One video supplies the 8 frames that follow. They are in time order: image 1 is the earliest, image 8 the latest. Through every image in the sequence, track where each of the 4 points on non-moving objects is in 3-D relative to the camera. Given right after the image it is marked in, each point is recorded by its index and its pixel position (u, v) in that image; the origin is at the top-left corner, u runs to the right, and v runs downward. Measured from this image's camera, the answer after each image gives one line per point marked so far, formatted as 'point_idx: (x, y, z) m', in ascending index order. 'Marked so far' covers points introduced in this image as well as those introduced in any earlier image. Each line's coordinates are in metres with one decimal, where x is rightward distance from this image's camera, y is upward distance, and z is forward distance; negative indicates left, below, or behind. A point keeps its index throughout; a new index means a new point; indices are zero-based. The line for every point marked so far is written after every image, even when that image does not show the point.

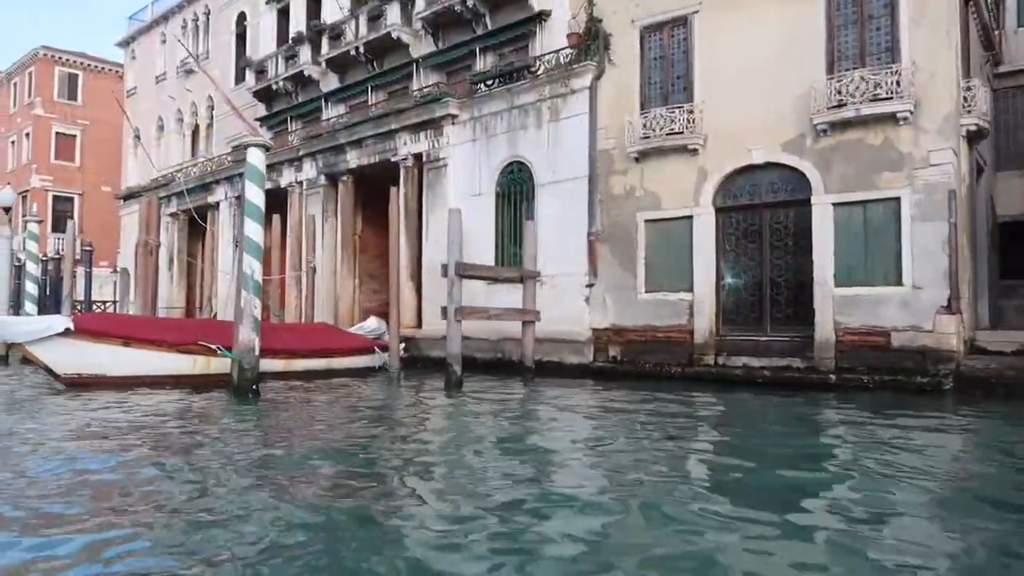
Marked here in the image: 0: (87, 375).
0: (-6.6, -1.4, +12.4) m
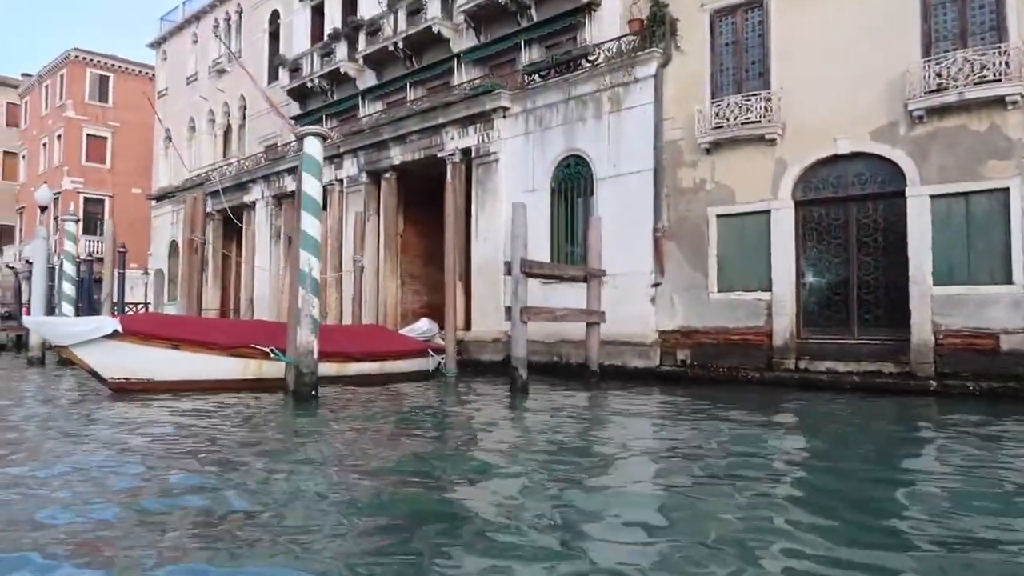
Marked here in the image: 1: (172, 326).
0: (-5.6, -1.4, +11.7) m
1: (-5.1, -0.6, +11.9) m
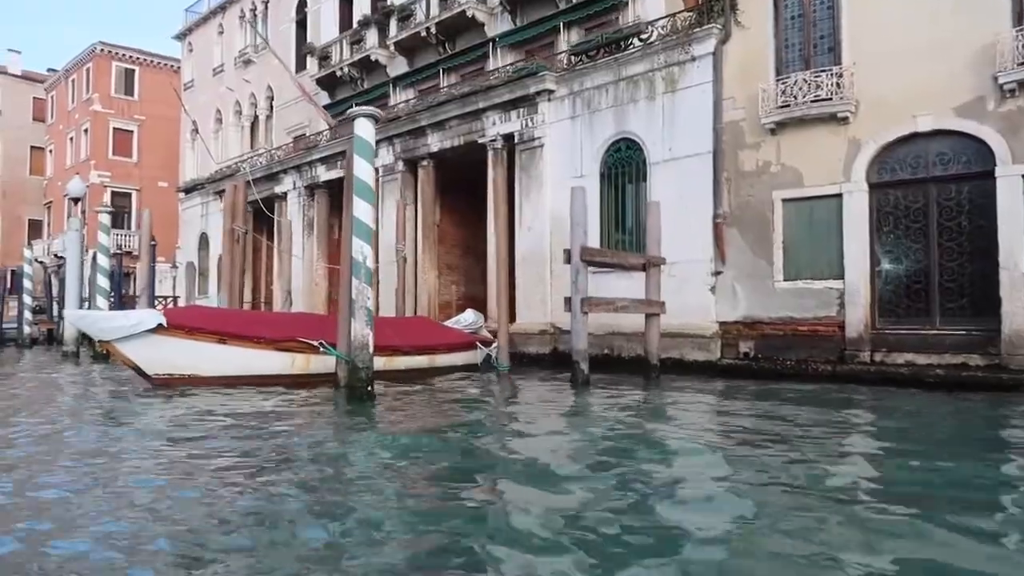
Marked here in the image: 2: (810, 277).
0: (-4.7, -1.2, +11.2) m
1: (-4.2, -0.4, +11.4) m
2: (+4.9, +0.2, +12.9) m
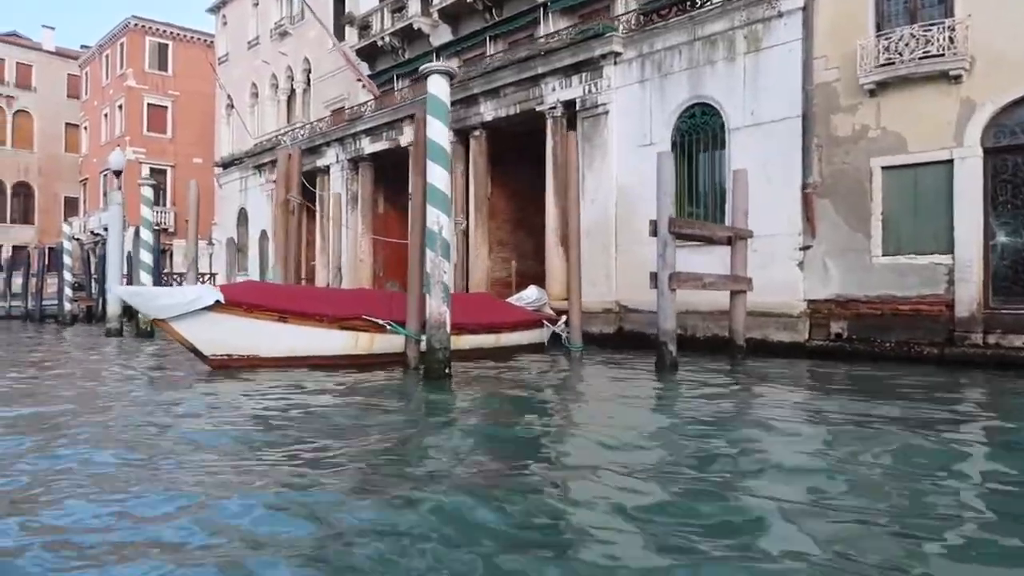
0: (-3.6, -0.9, +10.5) m
1: (-3.1, -0.1, +10.6) m
2: (+6.0, +0.6, +11.9) m
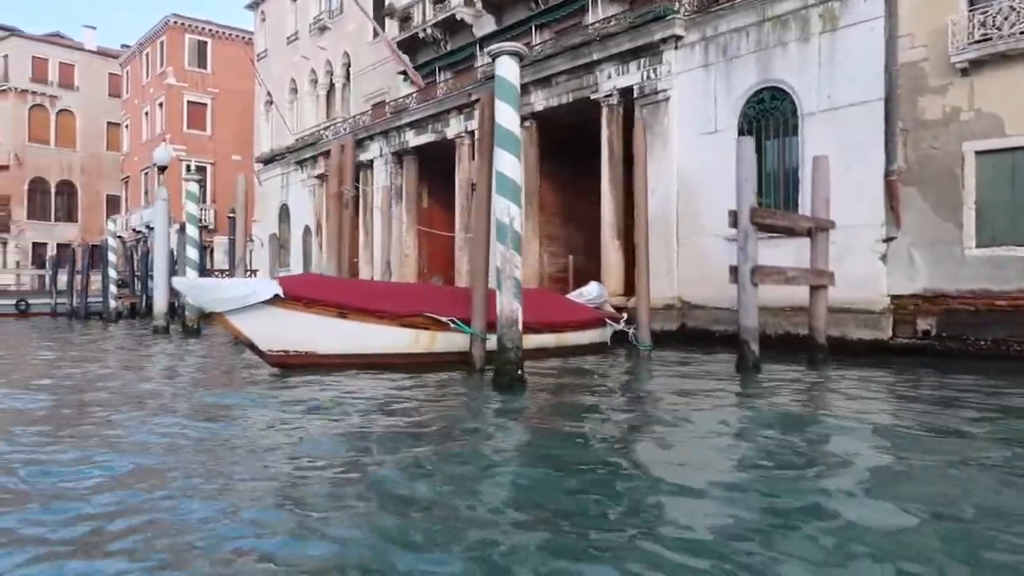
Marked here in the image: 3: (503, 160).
0: (-2.7, -0.8, +10.0) m
1: (-2.2, 0.0, +10.1) m
2: (+7.0, +0.6, +11.0) m
3: (-0.1, +1.4, +8.7) m
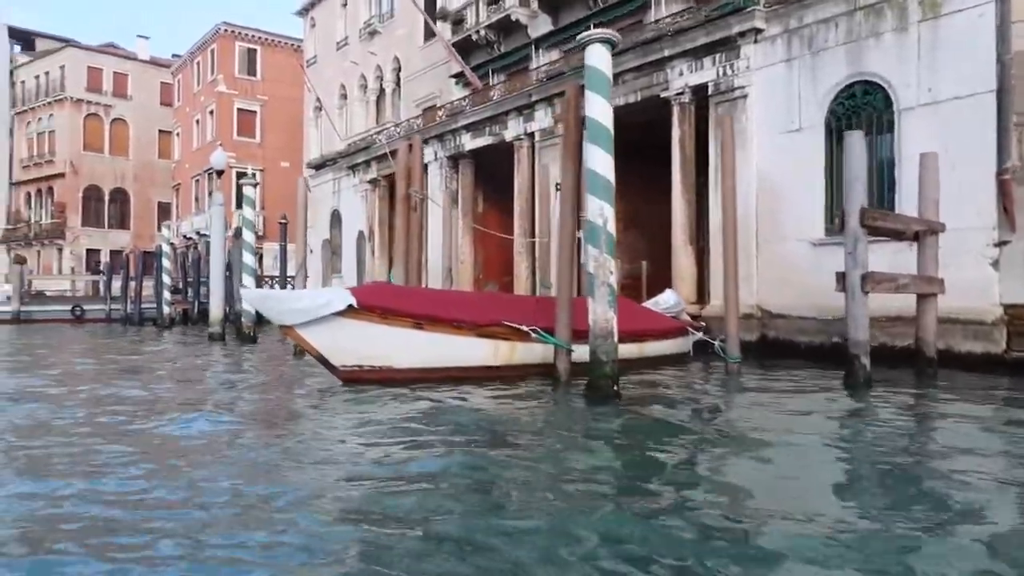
0: (-1.7, -0.9, +9.4) m
1: (-1.2, -0.1, +9.5) m
2: (+8.0, +0.5, +9.9) m
3: (+0.8, +1.3, +8.0) m
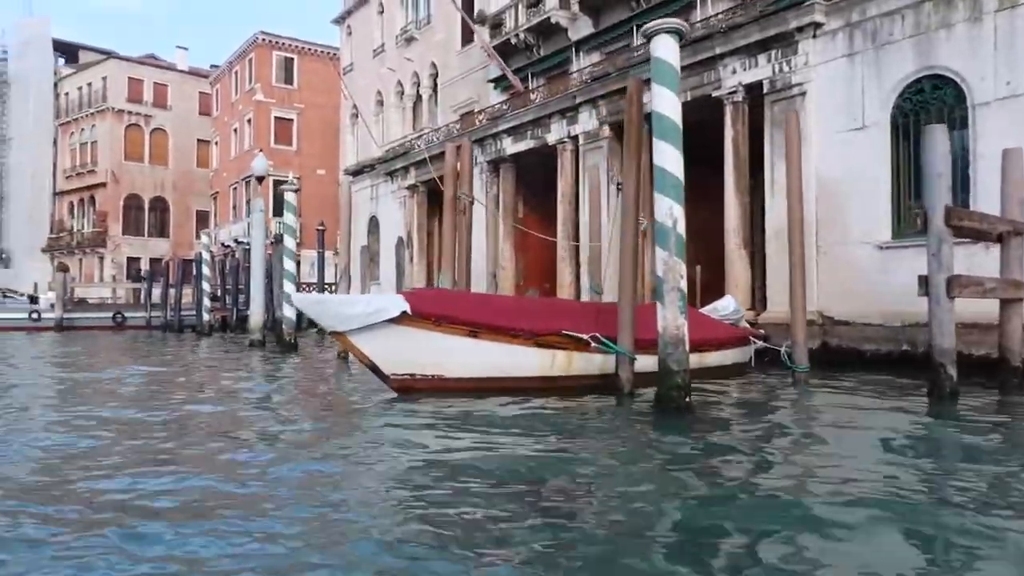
0: (-1.1, -1.0, +9.0) m
1: (-0.5, -0.2, +9.1) m
2: (+8.7, +0.5, +9.2) m
3: (+1.4, +1.3, +7.5) m
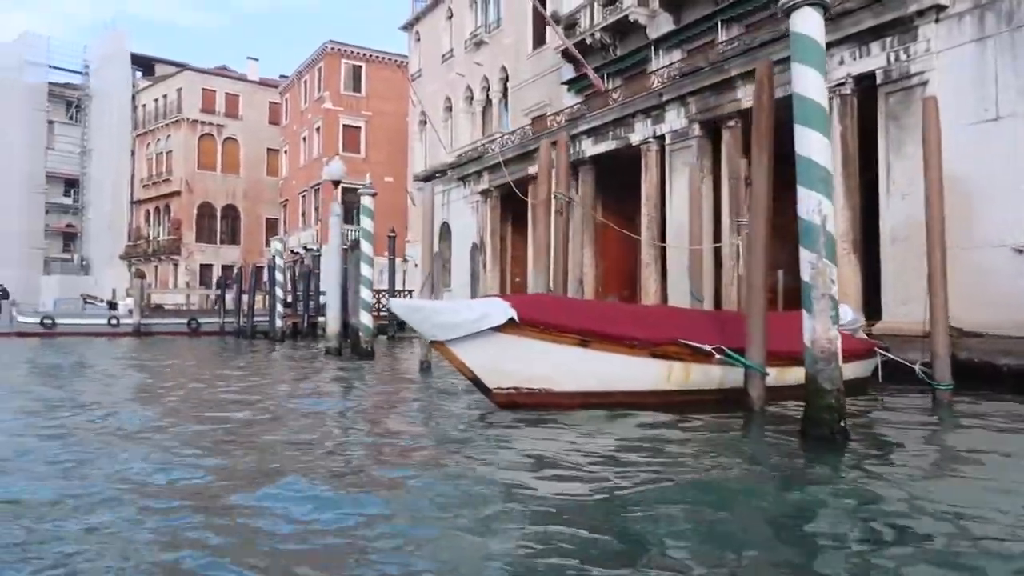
0: (+0.1, -1.0, +8.2) m
1: (+0.6, -0.3, +8.3) m
2: (+9.8, +0.4, +7.7) m
3: (+2.5, +1.2, +6.6) m
